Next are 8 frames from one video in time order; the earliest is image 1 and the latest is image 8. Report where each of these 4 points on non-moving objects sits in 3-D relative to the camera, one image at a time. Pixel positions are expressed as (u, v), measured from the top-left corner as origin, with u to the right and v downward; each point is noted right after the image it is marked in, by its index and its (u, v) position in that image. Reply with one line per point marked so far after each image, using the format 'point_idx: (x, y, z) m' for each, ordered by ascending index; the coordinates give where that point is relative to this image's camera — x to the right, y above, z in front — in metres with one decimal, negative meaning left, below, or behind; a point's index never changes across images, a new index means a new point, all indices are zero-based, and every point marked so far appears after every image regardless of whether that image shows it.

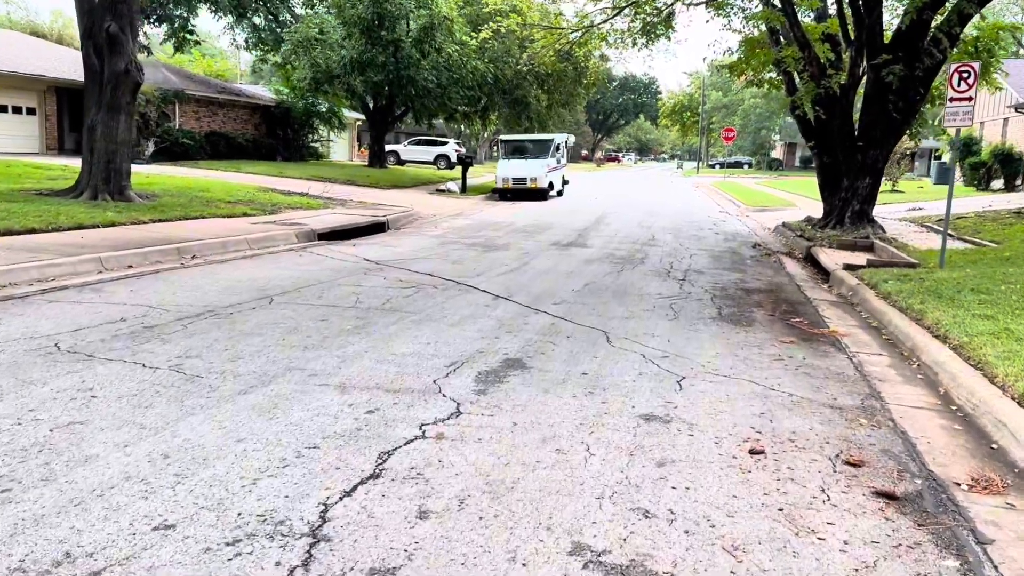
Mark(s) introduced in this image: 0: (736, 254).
0: (+4.2, +0.6, +15.7) m
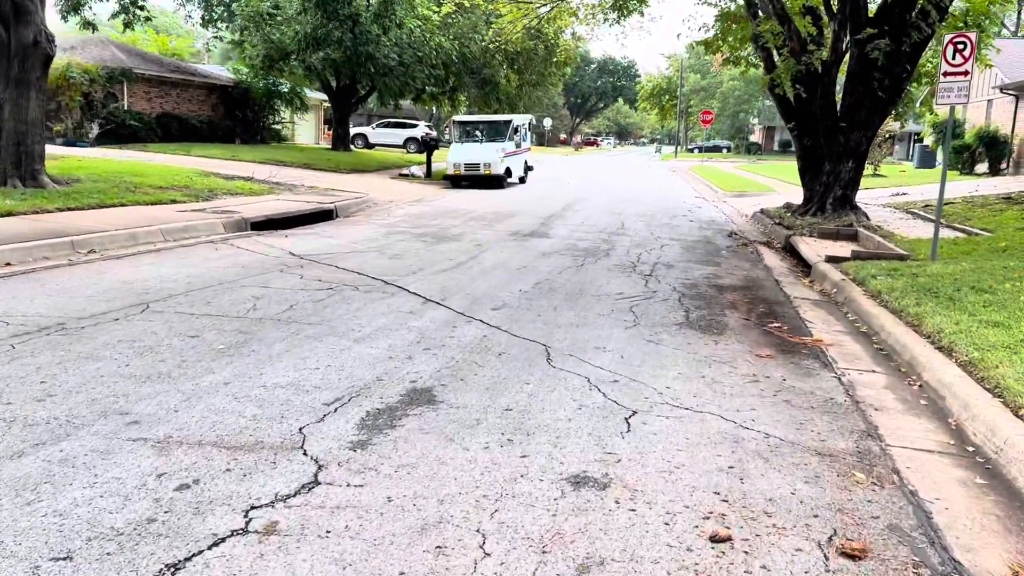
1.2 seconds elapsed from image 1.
0: (+3.4, +0.8, +14.5) m
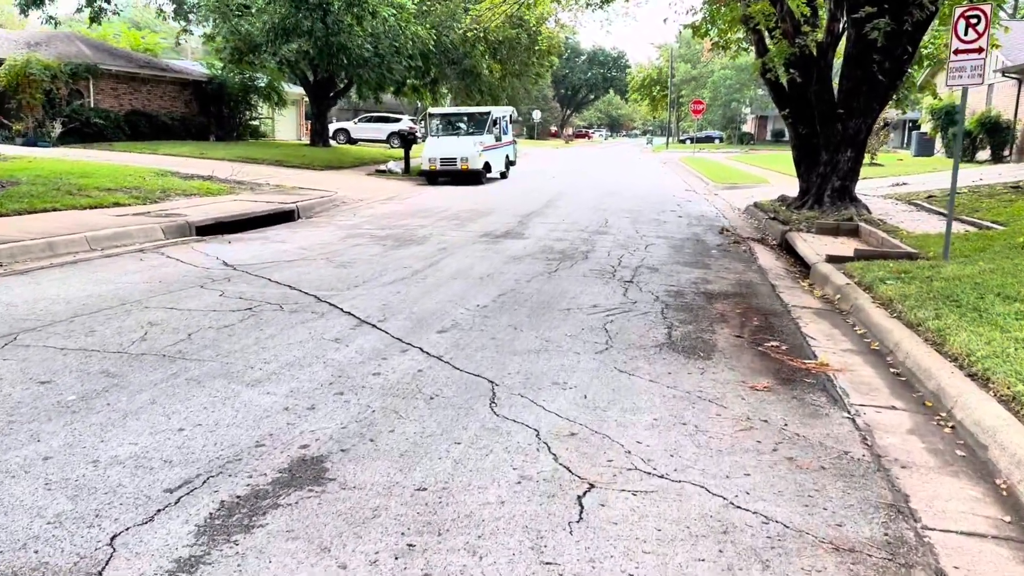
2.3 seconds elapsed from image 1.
0: (+3.0, +0.7, +13.4) m
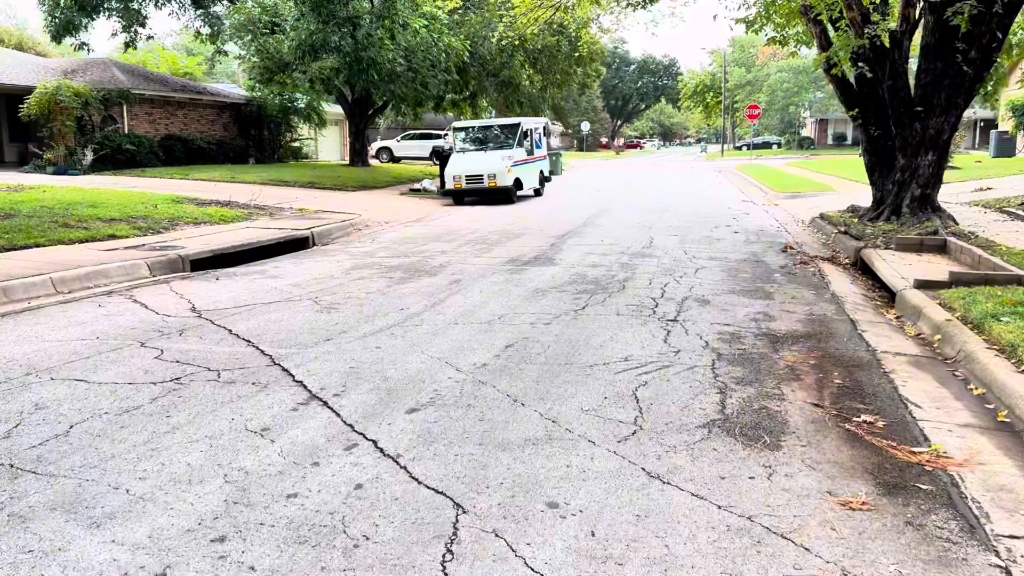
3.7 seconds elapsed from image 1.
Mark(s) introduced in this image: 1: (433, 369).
0: (+3.4, +0.3, +11.7) m
1: (-0.5, -0.5, +5.4) m
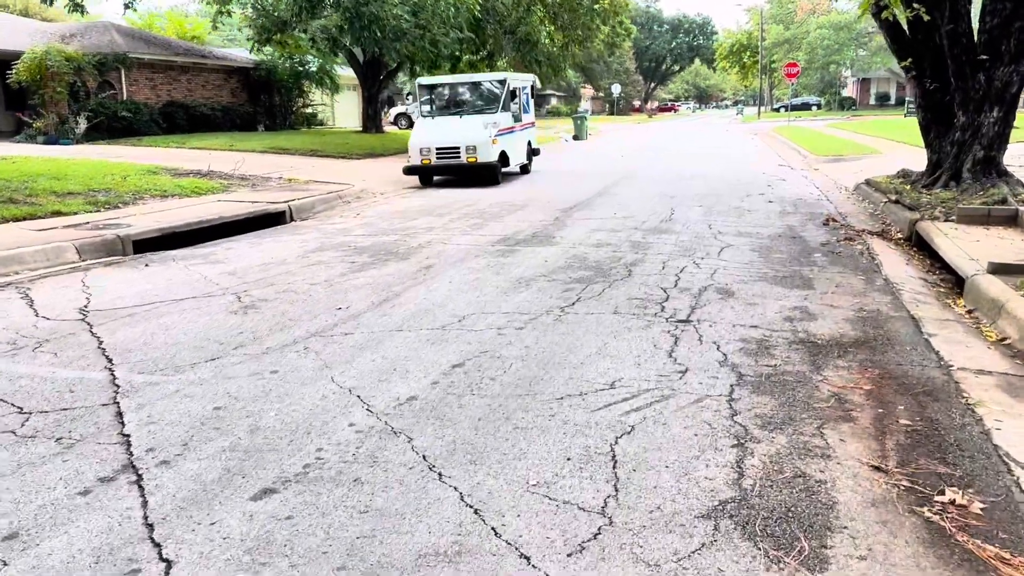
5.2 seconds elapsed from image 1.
0: (+3.3, +0.6, +9.9) m
1: (-0.8, -0.6, +3.9) m
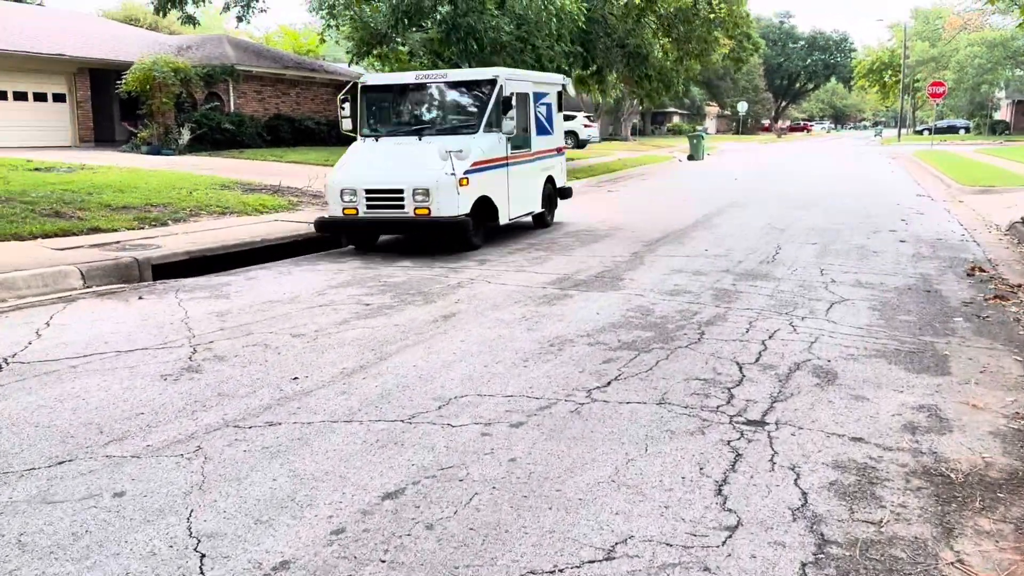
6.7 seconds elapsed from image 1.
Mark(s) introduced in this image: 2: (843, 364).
0: (+3.9, -0.1, +8.0) m
1: (-1.1, -0.9, +2.5) m
2: (+2.2, -0.5, +5.6) m
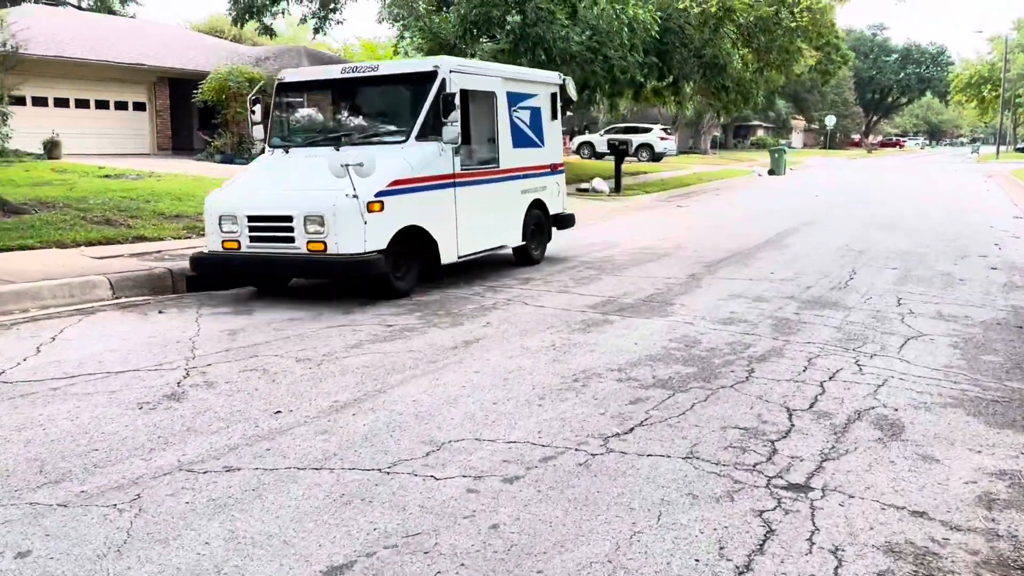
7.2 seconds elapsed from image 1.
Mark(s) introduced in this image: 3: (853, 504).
0: (+4.2, -0.4, +7.1) m
1: (-1.3, -1.0, +2.1) m
2: (+2.3, -0.7, +4.8) m
3: (+1.4, -0.9, +3.5) m
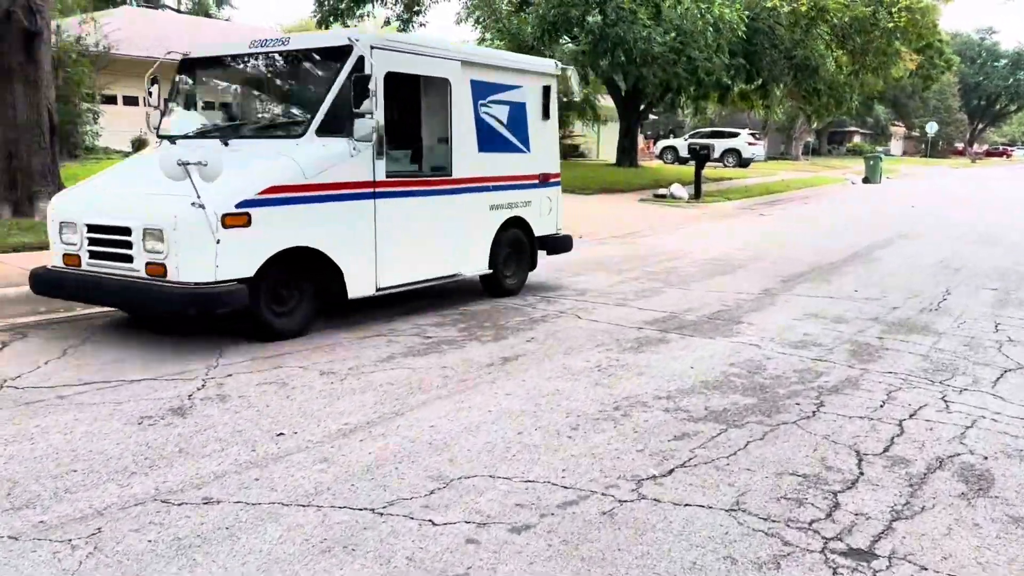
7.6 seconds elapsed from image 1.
0: (+4.6, -0.6, +6.2) m
1: (-1.4, -1.0, +1.8) m
2: (+2.5, -0.9, +4.1) m
3: (+1.5, -1.0, +3.0) m
